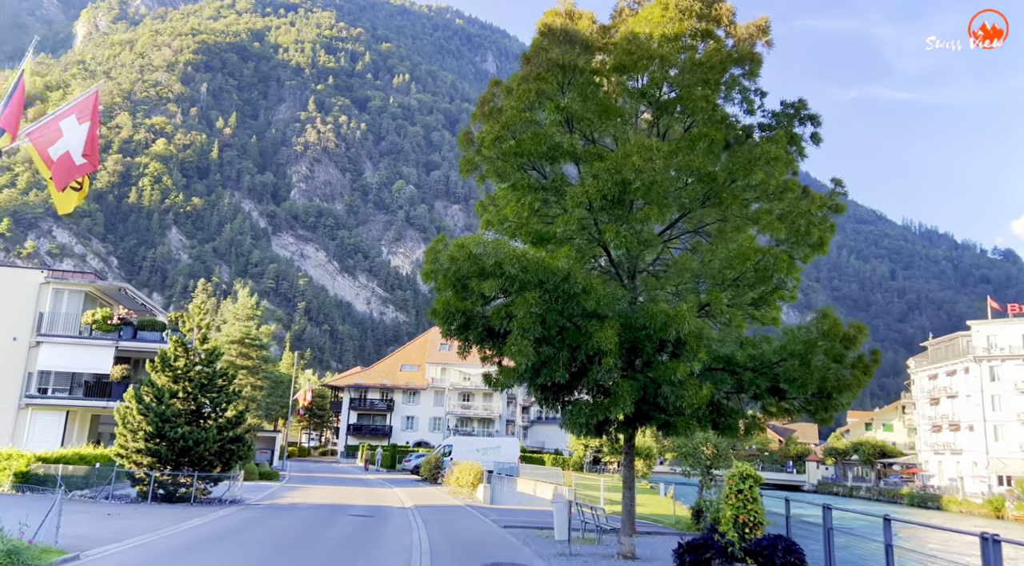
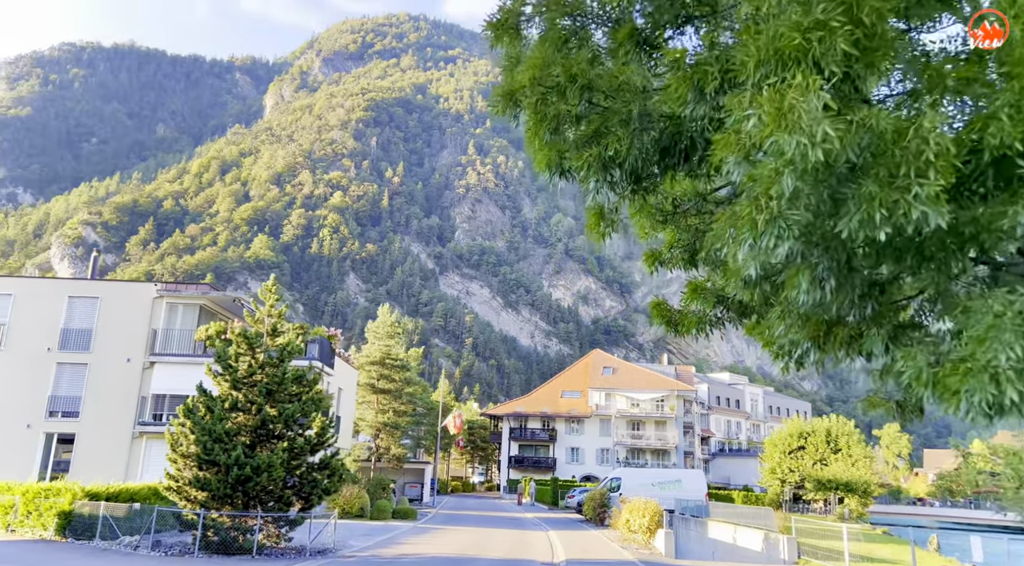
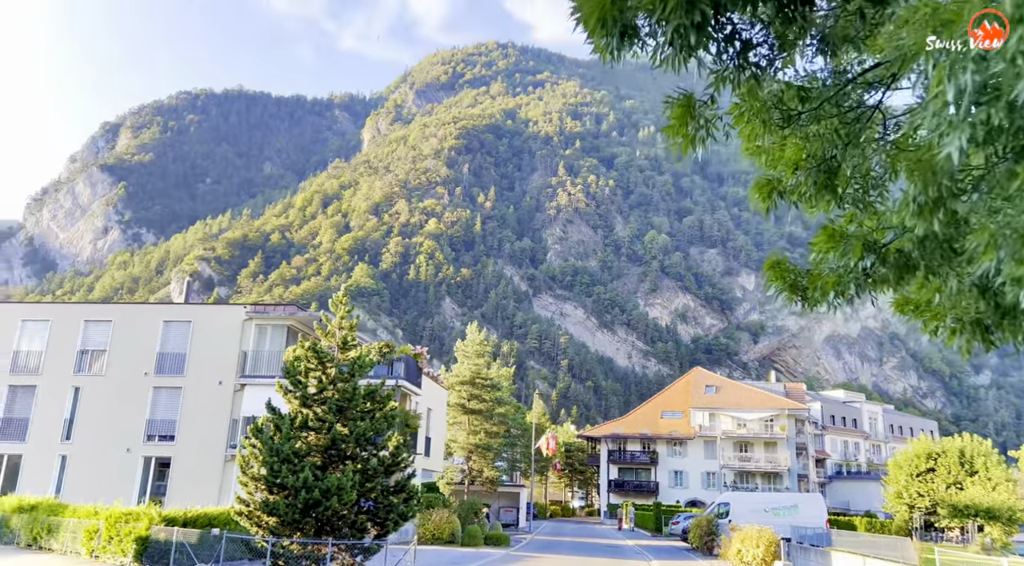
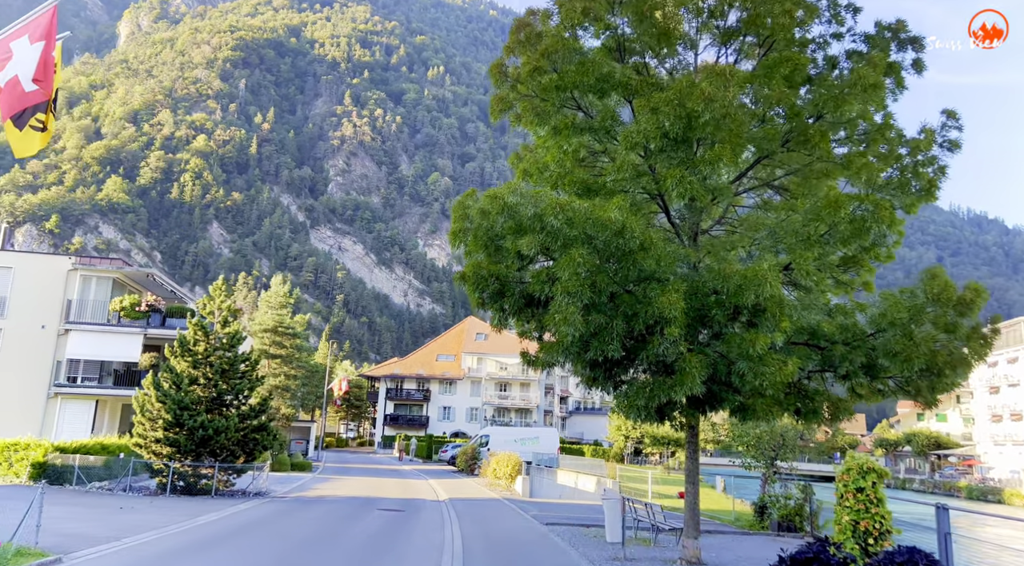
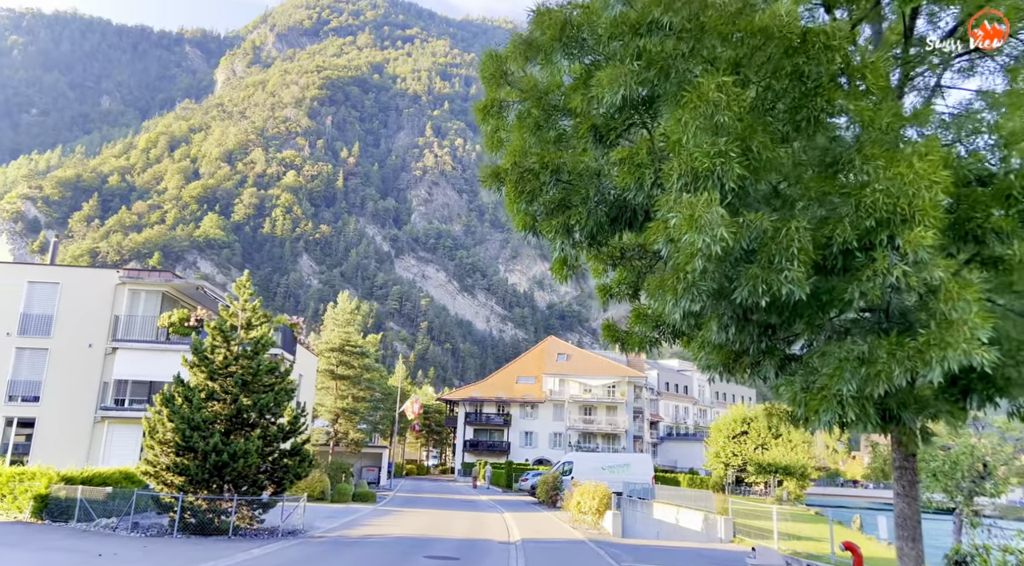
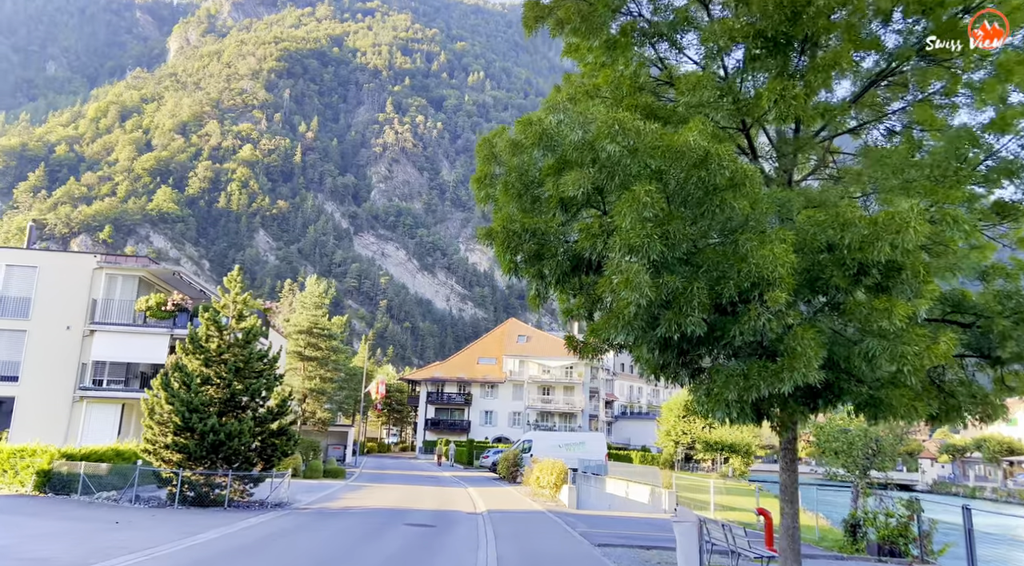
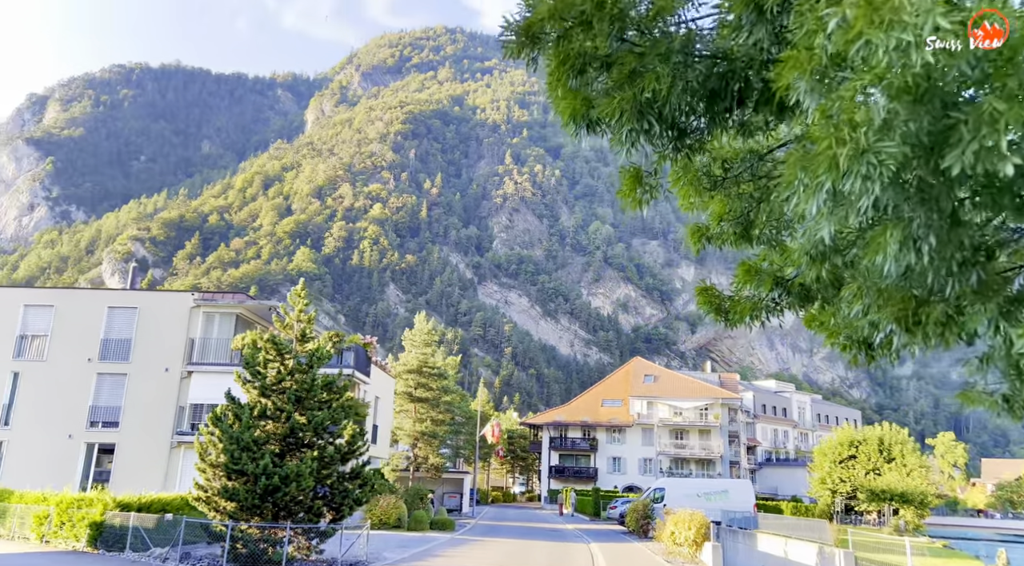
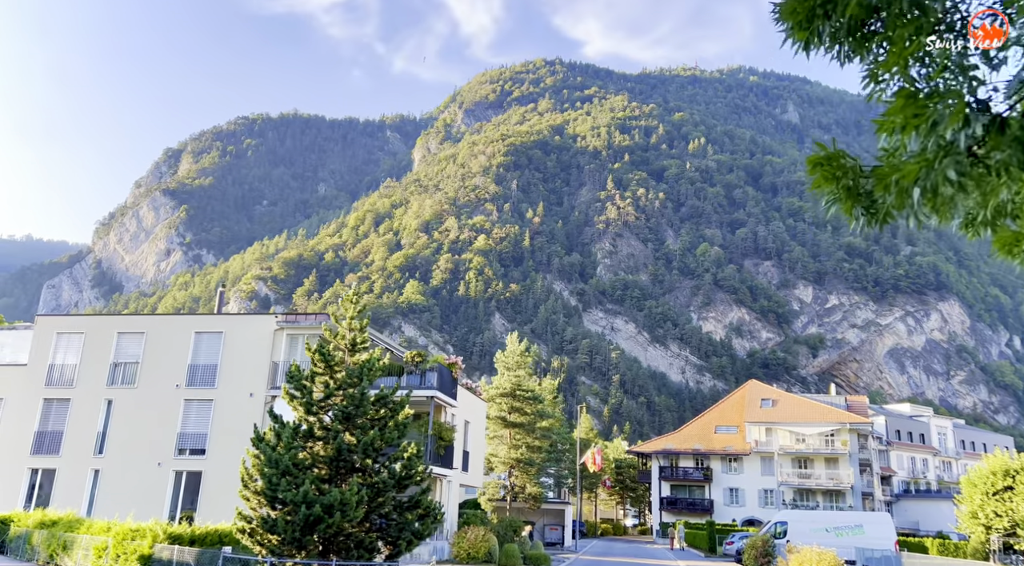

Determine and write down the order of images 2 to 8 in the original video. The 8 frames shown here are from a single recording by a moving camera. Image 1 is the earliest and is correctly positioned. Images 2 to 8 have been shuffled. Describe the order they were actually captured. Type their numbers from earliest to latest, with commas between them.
4, 6, 5, 2, 7, 3, 8
